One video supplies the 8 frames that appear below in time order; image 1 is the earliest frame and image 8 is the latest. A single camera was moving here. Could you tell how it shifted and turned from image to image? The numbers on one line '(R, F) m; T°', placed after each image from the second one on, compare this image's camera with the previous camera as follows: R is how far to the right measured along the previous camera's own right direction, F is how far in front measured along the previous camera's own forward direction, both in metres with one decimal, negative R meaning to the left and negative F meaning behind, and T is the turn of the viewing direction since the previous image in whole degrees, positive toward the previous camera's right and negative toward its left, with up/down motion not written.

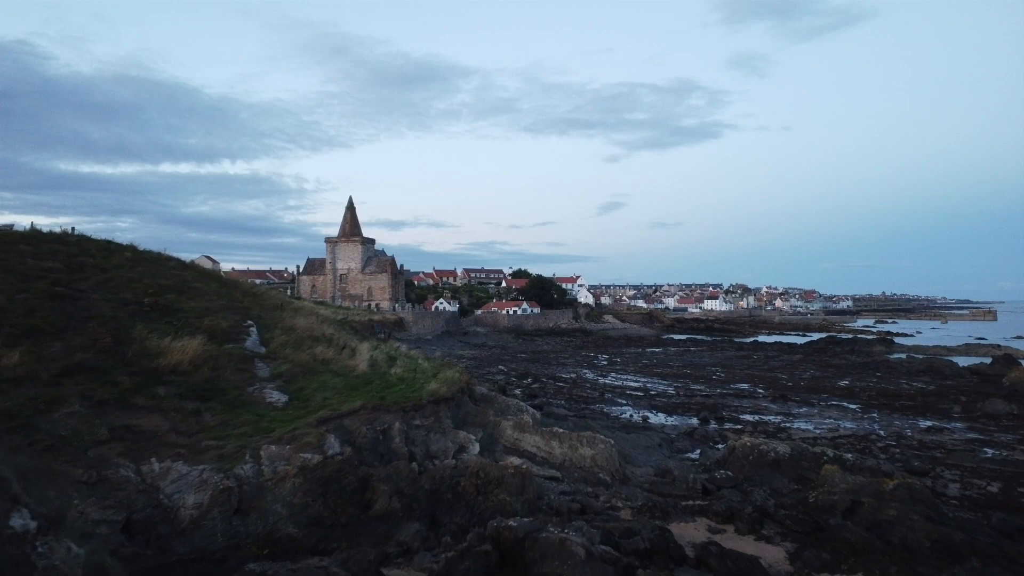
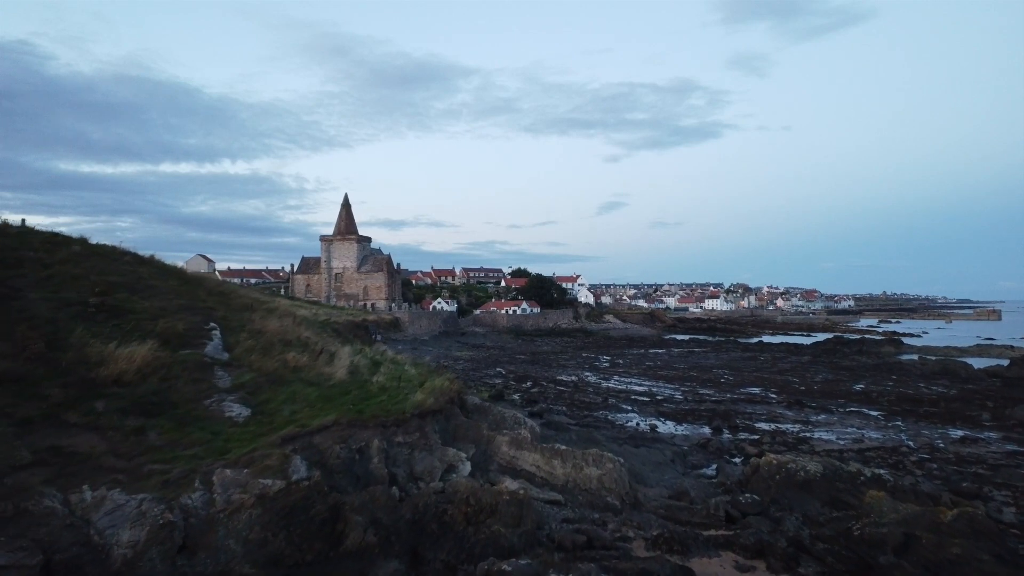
(+0.1, +1.7) m; 0°
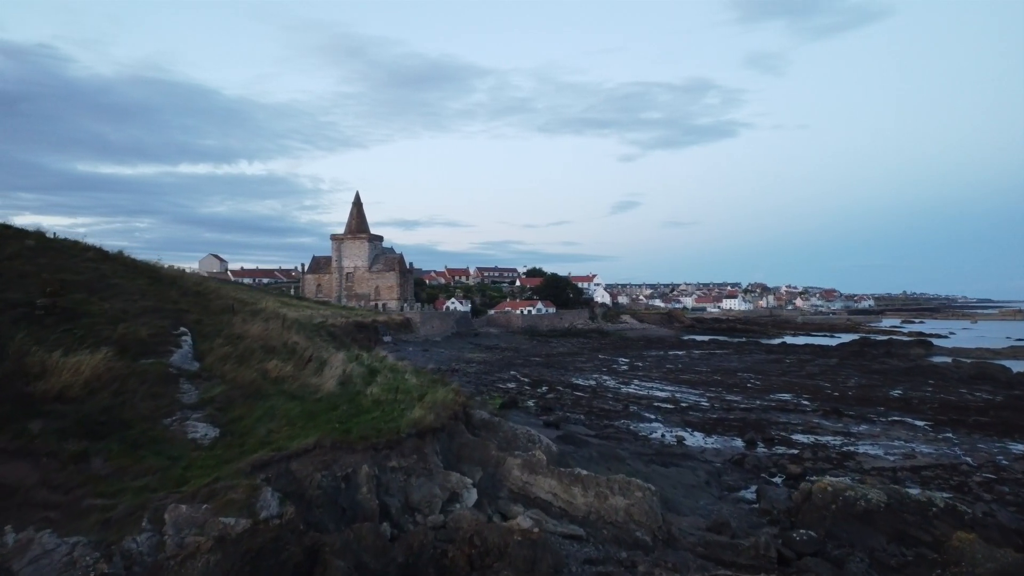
(0.0, +1.8) m; -1°
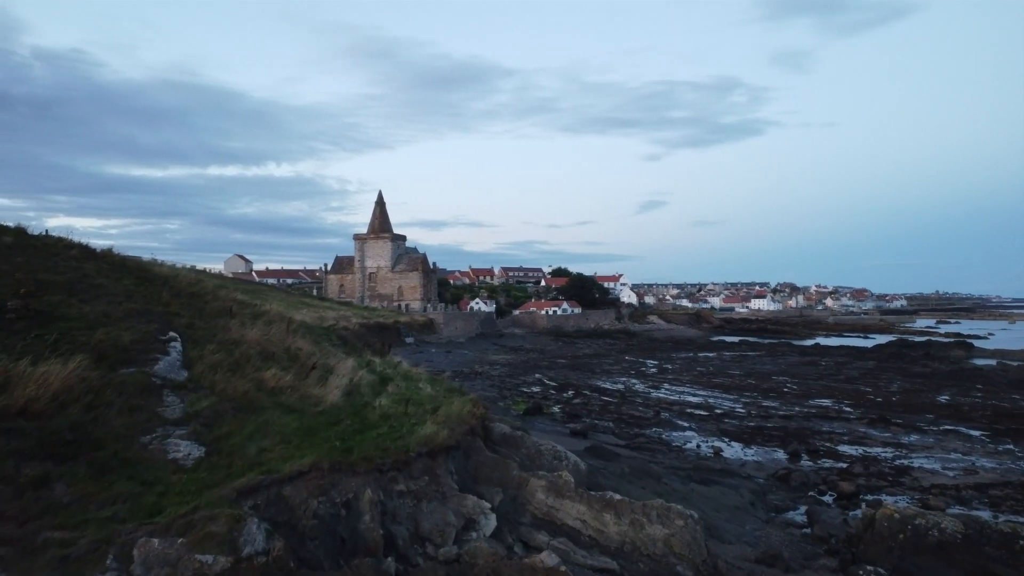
(0.0, +1.3) m; -2°
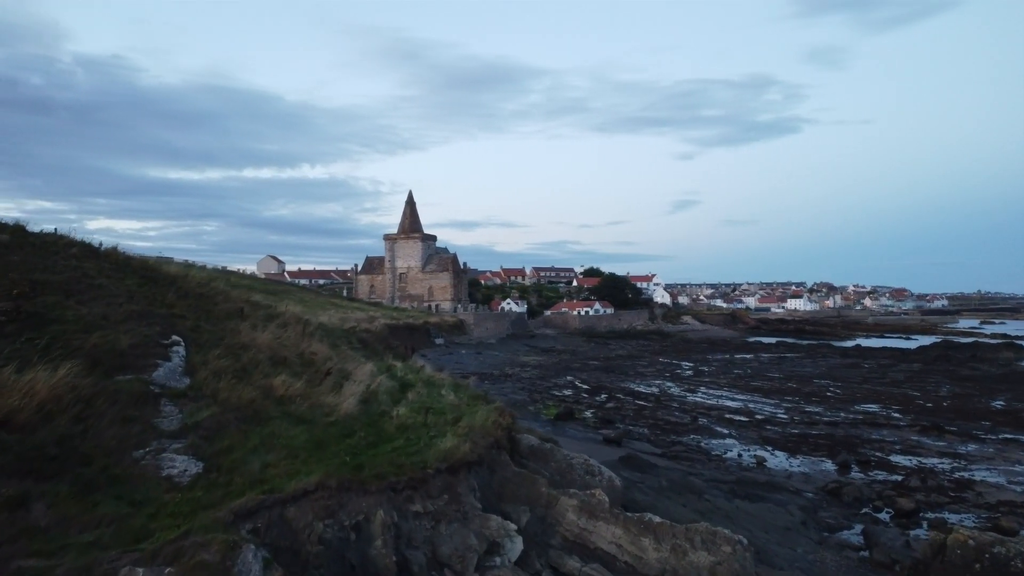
(0.0, +0.9) m; -2°
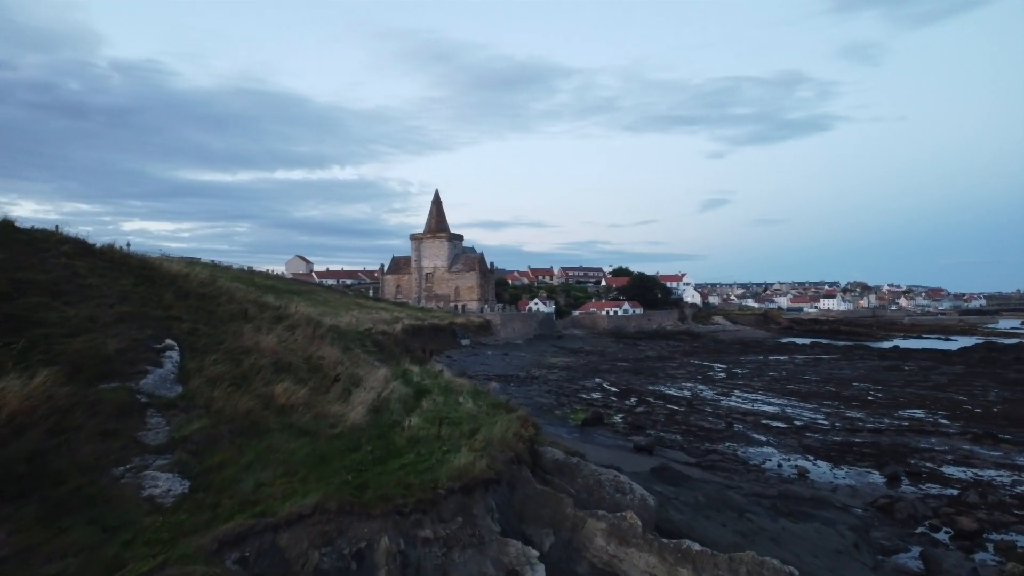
(+0.1, +0.9) m; -2°
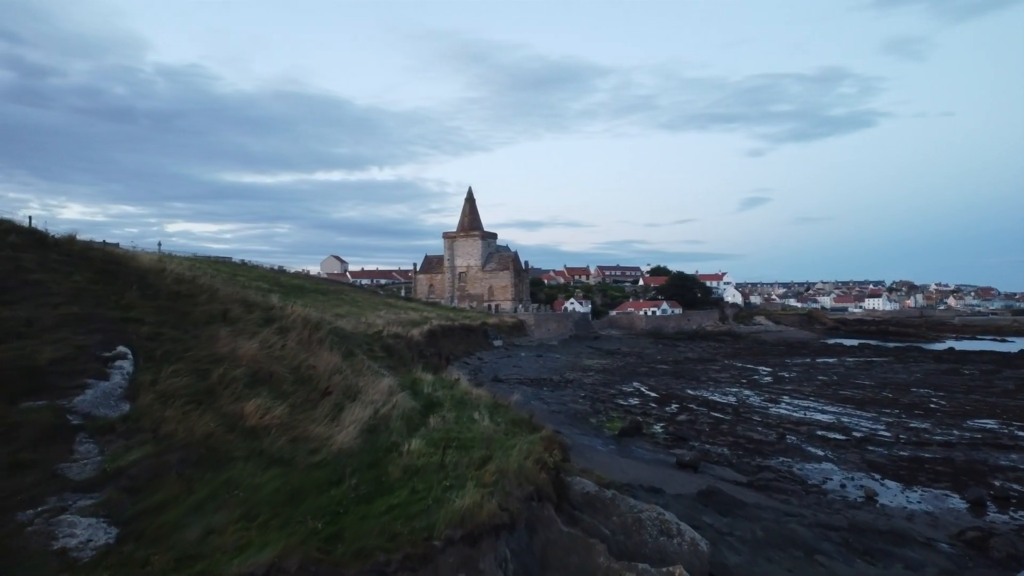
(+0.2, +1.7) m; -3°
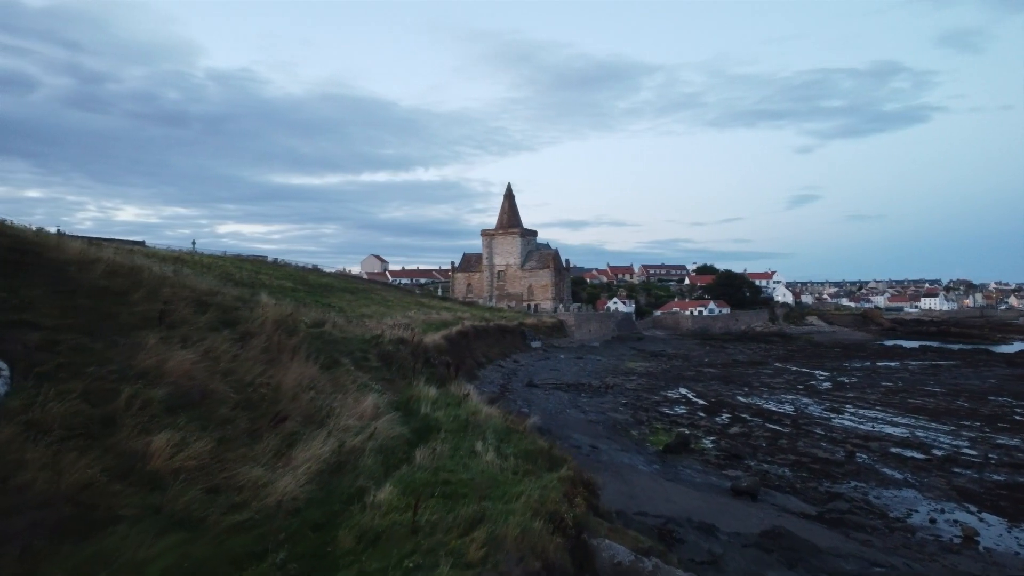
(+0.3, +2.1) m; -3°
